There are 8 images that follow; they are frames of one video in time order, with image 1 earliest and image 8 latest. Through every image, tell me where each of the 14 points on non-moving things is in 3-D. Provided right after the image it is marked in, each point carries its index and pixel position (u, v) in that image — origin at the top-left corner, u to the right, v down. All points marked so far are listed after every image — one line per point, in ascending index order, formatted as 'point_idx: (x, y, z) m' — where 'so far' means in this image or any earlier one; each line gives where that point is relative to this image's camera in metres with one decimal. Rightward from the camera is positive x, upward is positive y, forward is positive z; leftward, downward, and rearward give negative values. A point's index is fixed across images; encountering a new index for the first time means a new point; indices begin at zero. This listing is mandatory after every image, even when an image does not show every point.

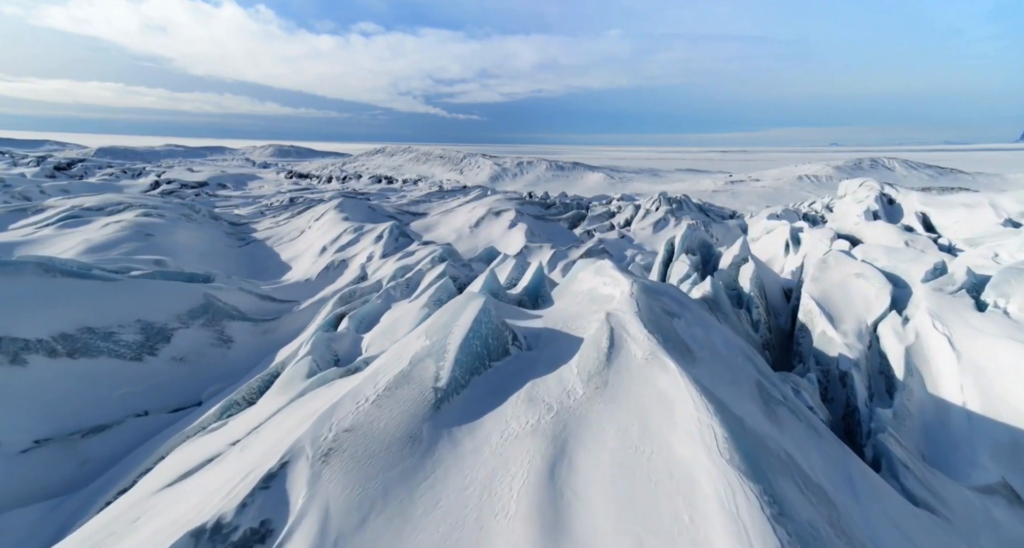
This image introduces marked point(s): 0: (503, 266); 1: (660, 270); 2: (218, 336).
0: (-0.2, +0.1, +11.0) m
1: (+4.9, +0.2, +15.2) m
2: (-7.0, -1.5, +10.9) m
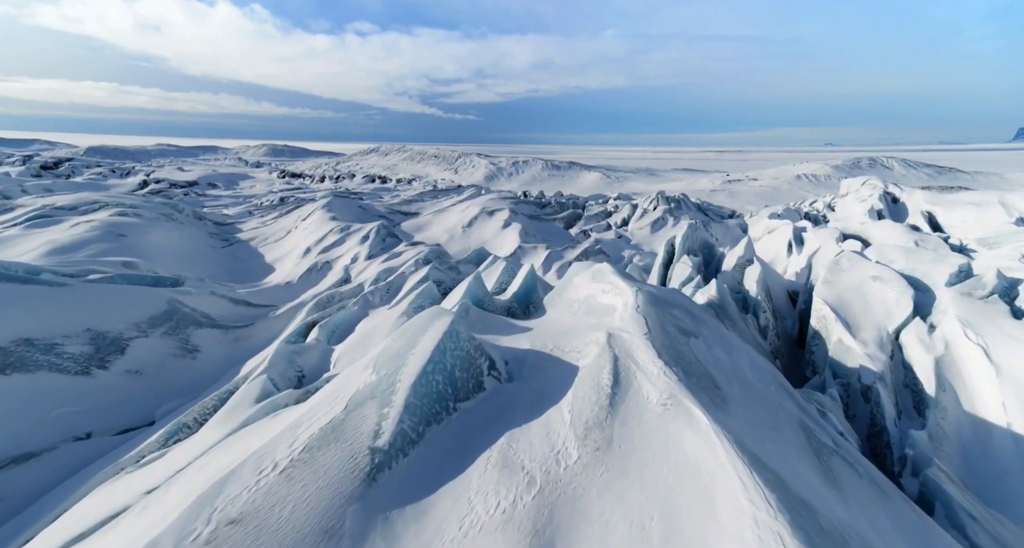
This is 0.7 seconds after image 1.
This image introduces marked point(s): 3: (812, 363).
0: (-0.5, +0.1, +10.1) m
1: (+4.7, +0.1, +14.5) m
2: (-7.2, -1.6, +10.0) m
3: (+6.3, -1.9, +9.6) m
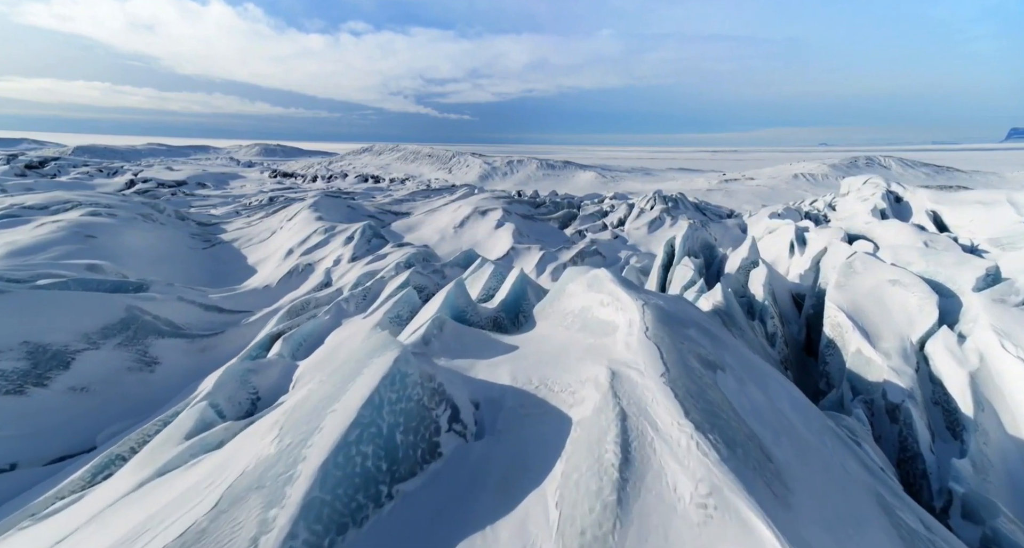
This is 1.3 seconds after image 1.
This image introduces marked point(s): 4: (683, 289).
0: (-0.7, 0.0, +9.3) m
1: (+4.4, 0.0, +13.7) m
2: (-7.4, -1.7, +9.1) m
3: (+6.1, -1.9, +8.9) m
4: (+4.4, -0.4, +11.7) m
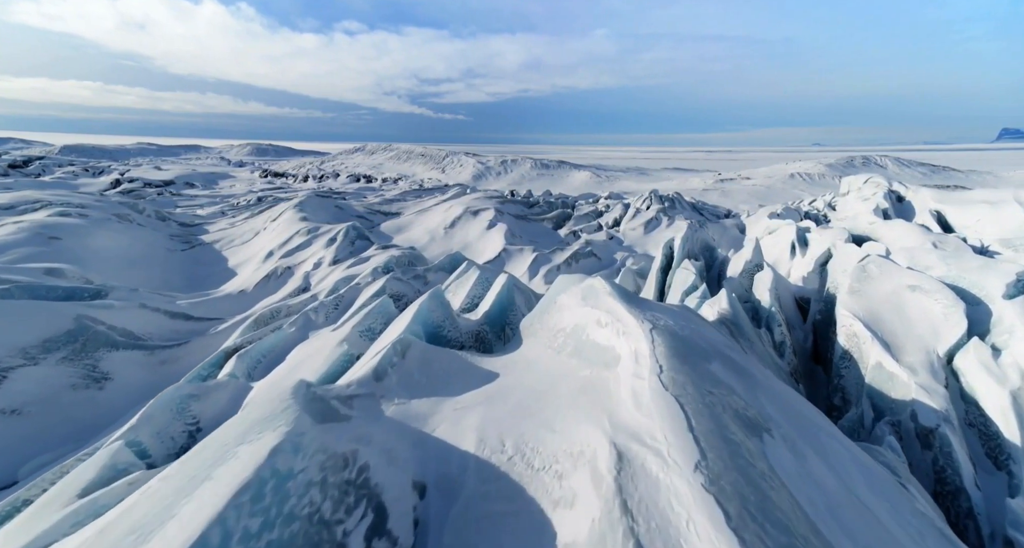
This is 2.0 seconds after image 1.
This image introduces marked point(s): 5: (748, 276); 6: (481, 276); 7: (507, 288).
0: (-0.9, -0.1, +8.5) m
1: (+4.1, -0.1, +12.9) m
2: (-7.7, -1.8, +8.2) m
3: (+5.9, -2.0, +8.2) m
4: (+4.1, -0.5, +10.9) m
5: (+6.3, -0.1, +12.2) m
6: (-0.6, 0.0, +8.4) m
7: (-0.1, -0.2, +7.1) m
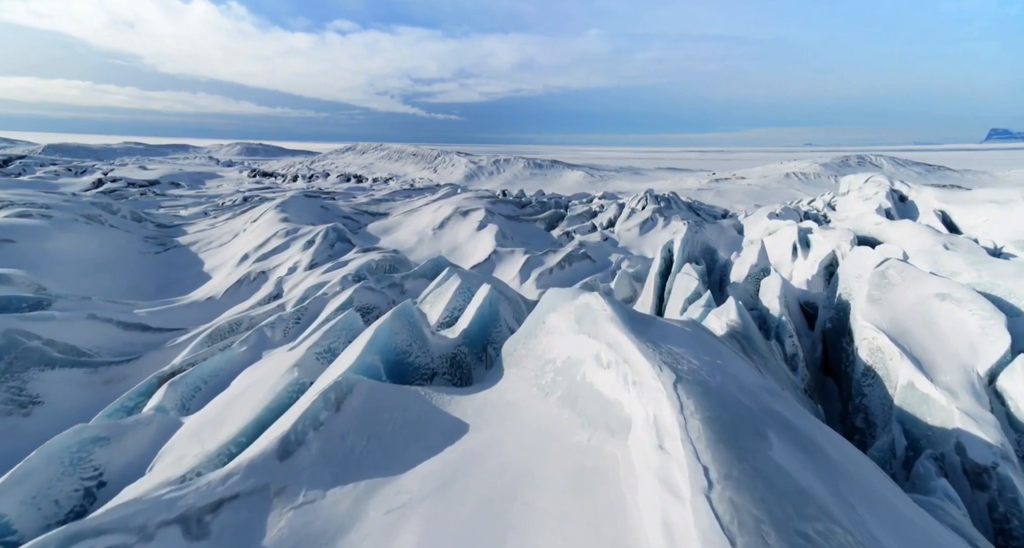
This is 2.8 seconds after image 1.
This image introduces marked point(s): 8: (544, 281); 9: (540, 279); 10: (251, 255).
0: (-1.2, -0.3, +7.6) m
1: (+3.8, -0.2, +12.1) m
2: (-7.9, -2.0, +7.2) m
3: (+5.6, -2.2, +7.3) m
4: (+3.8, -0.6, +10.1) m
5: (+6.0, -0.2, +11.3) m
6: (-0.8, -0.2, +7.4) m
7: (-0.3, -0.4, +6.2) m
8: (+1.2, -0.2, +17.7) m
9: (+1.1, -0.2, +17.7) m
10: (-9.9, +0.7, +17.4) m
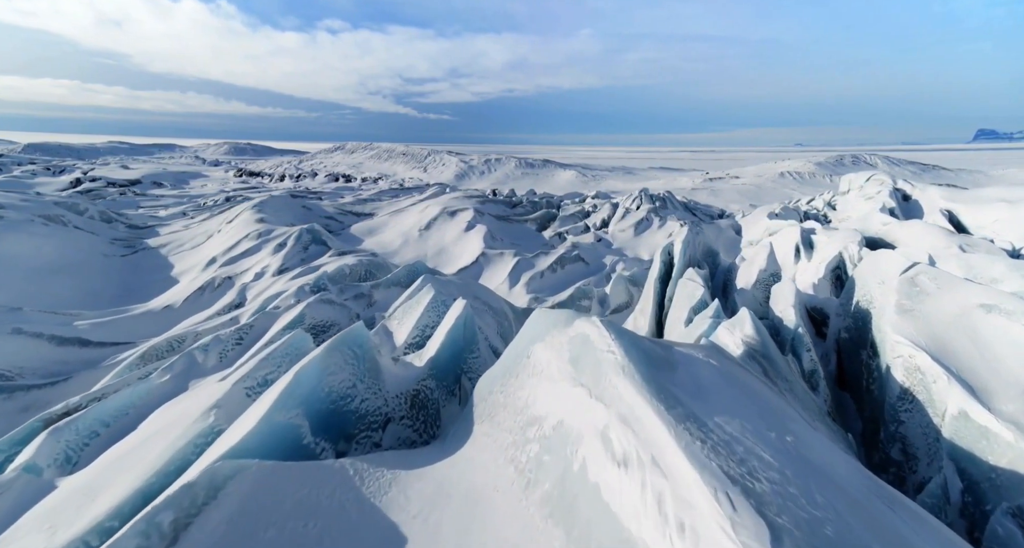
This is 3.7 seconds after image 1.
0: (-1.4, -0.4, +6.5) m
1: (+3.5, -0.4, +11.1) m
2: (-8.1, -2.1, +6.0) m
3: (+5.4, -2.3, +6.3) m
4: (+3.5, -0.7, +9.0) m
5: (+5.7, -0.3, +10.4) m
6: (-1.1, -0.3, +6.3) m
7: (-0.5, -0.5, +5.1) m
8: (+0.8, -0.4, +16.6) m
9: (+0.7, -0.3, +16.6) m
10: (-10.3, +0.6, +16.2) m
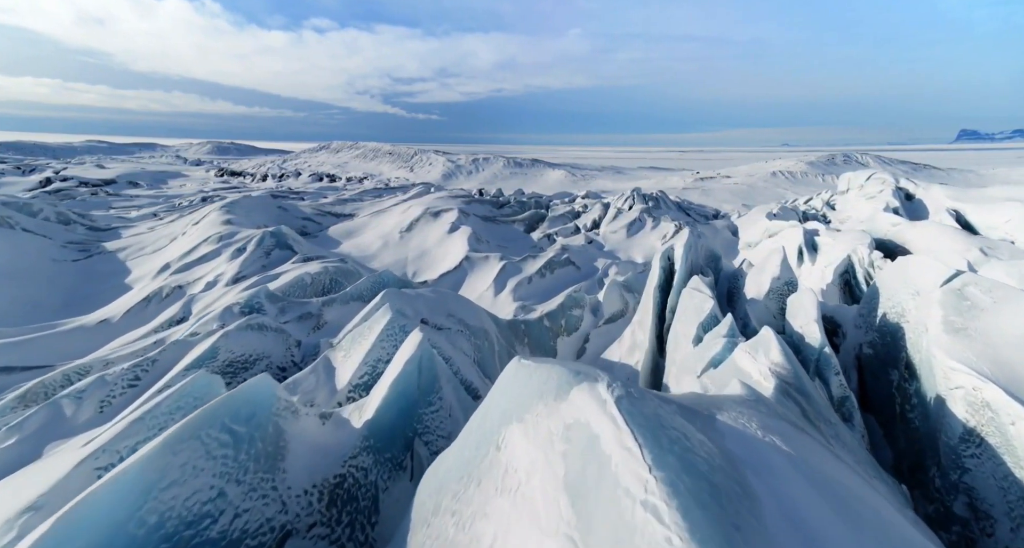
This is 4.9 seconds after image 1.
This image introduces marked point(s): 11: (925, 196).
0: (-1.7, -0.6, +5.2) m
1: (+3.1, -0.5, +9.9) m
2: (-8.4, -2.3, +4.6) m
3: (+5.2, -2.5, +5.2) m
4: (+3.2, -0.9, +7.9) m
5: (+5.3, -0.5, +9.2) m
6: (-1.3, -0.5, +5.1) m
7: (-0.8, -0.7, +3.8) m
8: (+0.3, -0.6, +15.4) m
9: (+0.2, -0.5, +15.4) m
10: (-10.8, +0.3, +14.7) m
11: (+17.8, +3.4, +19.7) m
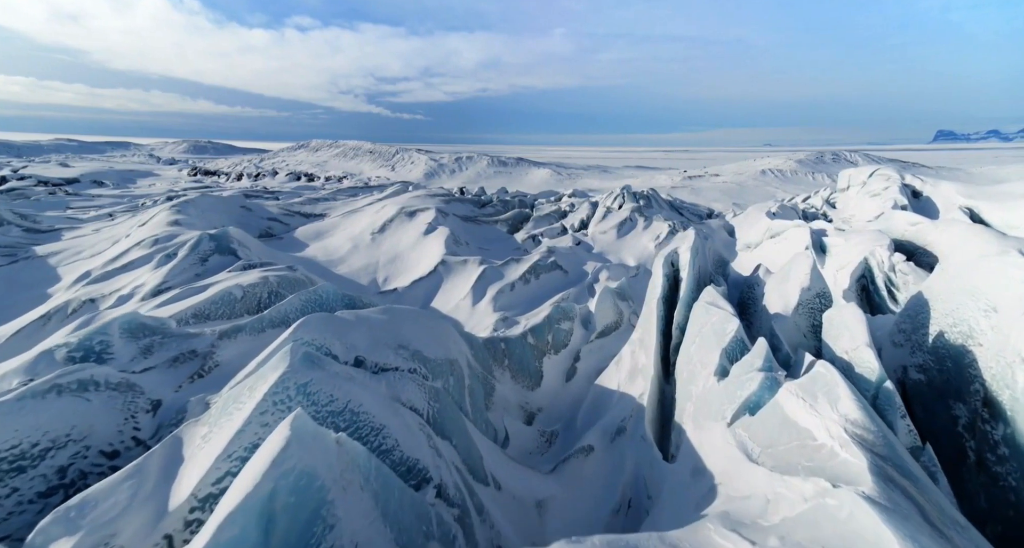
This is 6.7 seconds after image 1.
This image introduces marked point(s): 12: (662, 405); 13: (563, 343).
0: (-1.9, -0.8, +3.4) m
1: (+2.7, -0.7, +8.2) m
2: (-8.6, -2.6, +2.6) m
3: (+4.9, -2.6, +3.6) m
4: (+2.9, -1.1, +6.2) m
5: (+4.9, -0.6, +7.6) m
6: (-1.6, -0.7, +3.3) m
7: (-1.0, -0.9, +2.1) m
8: (-0.2, -0.8, +13.6) m
9: (-0.4, -0.7, +13.6) m
10: (-11.3, 0.0, +12.6) m
11: (+17.0, +3.3, +18.4) m
12: (+2.5, -2.2, +7.7) m
13: (+1.2, -1.6, +10.4) m
